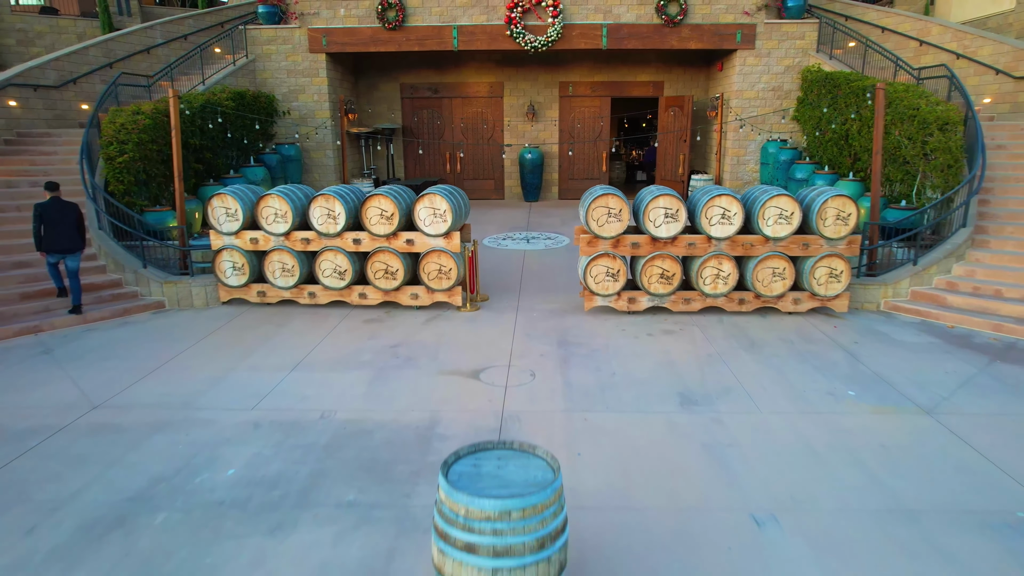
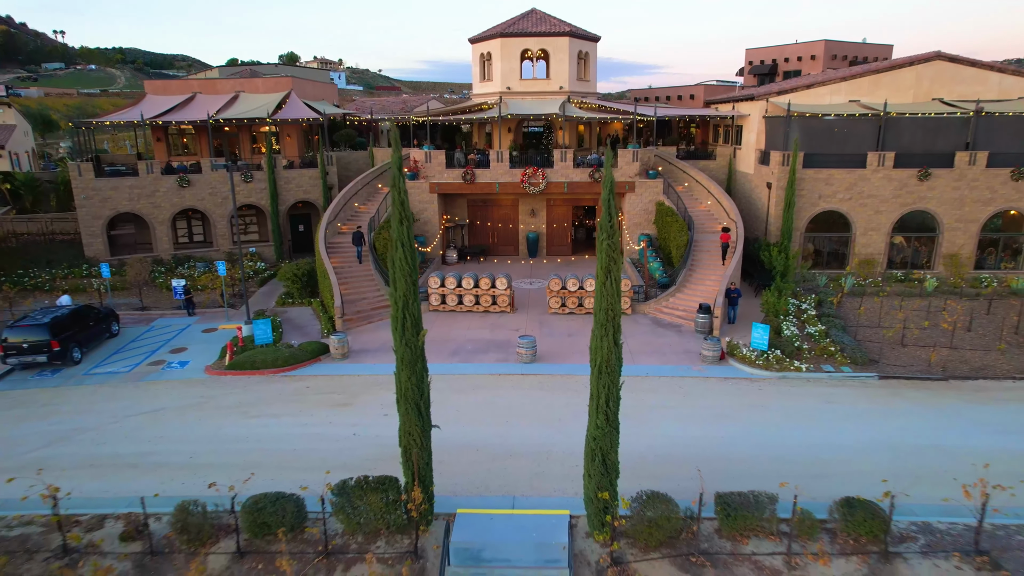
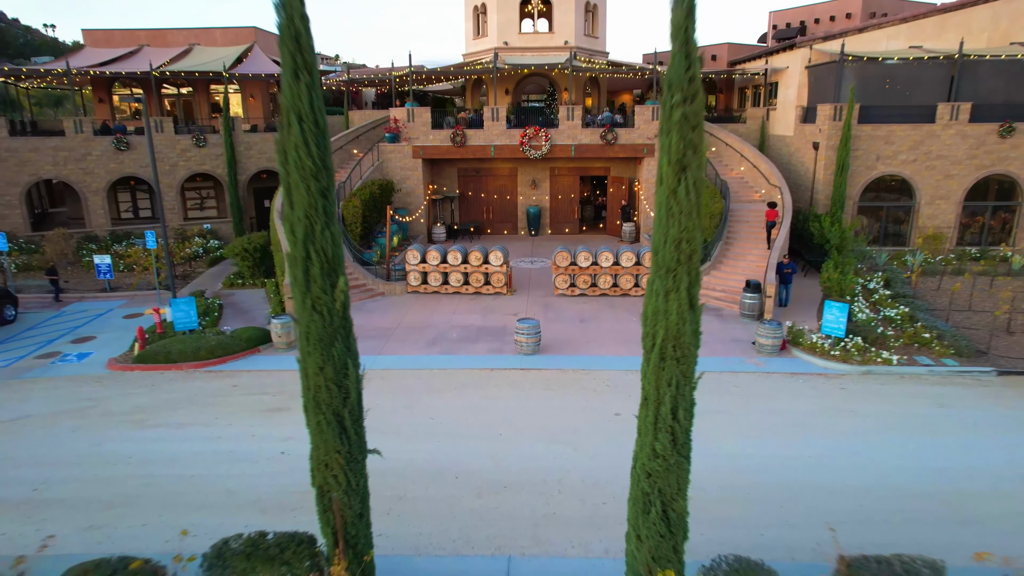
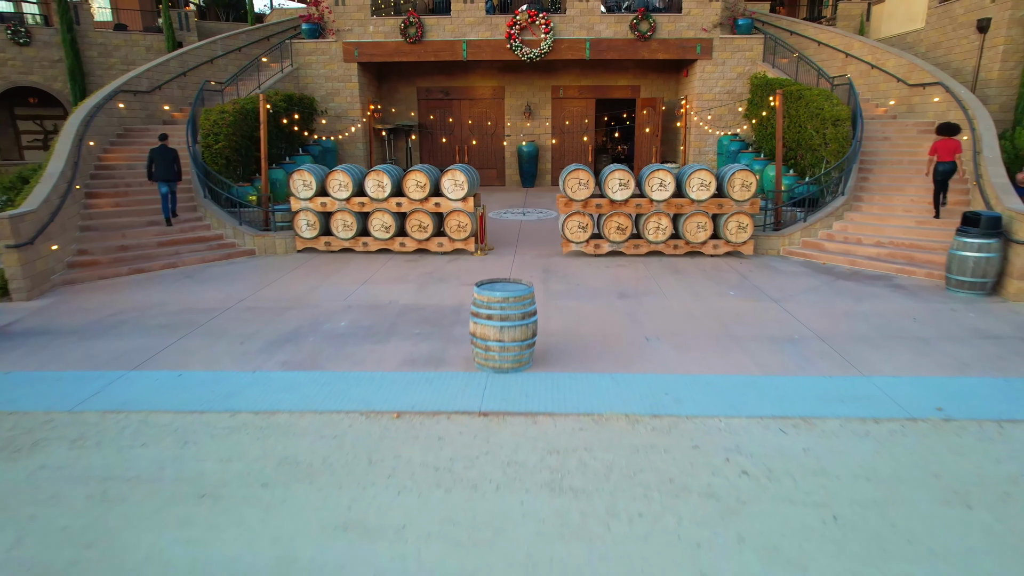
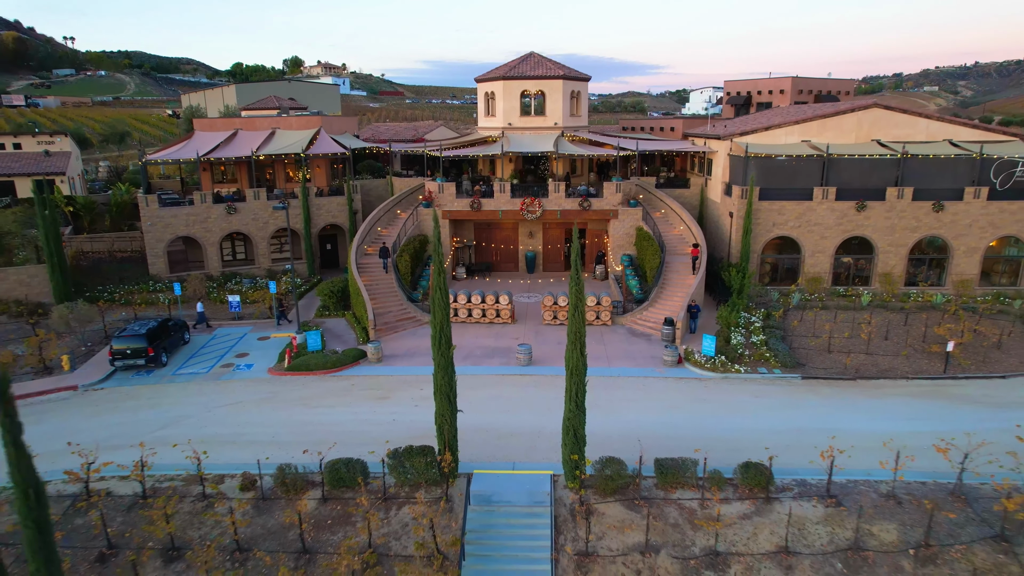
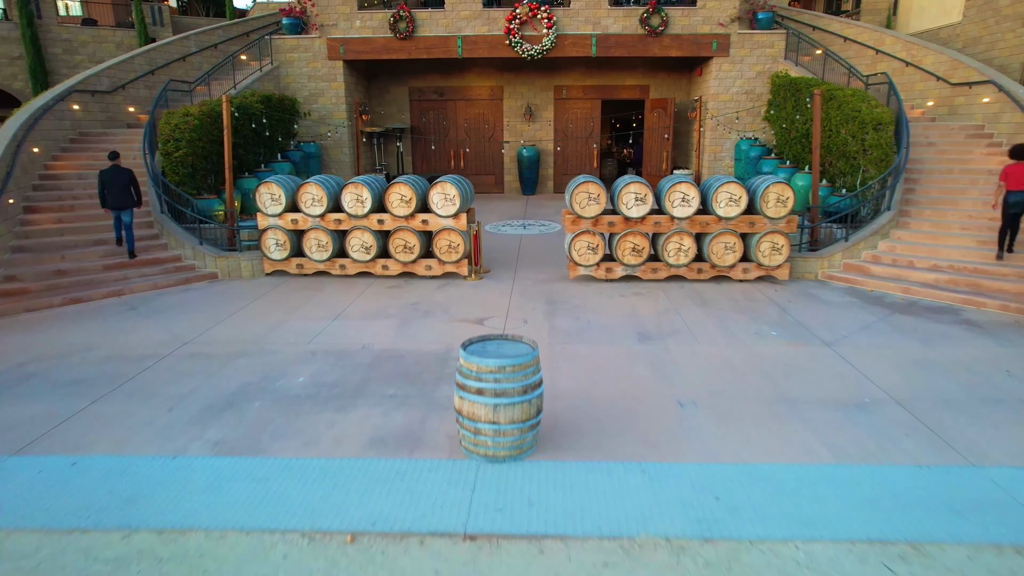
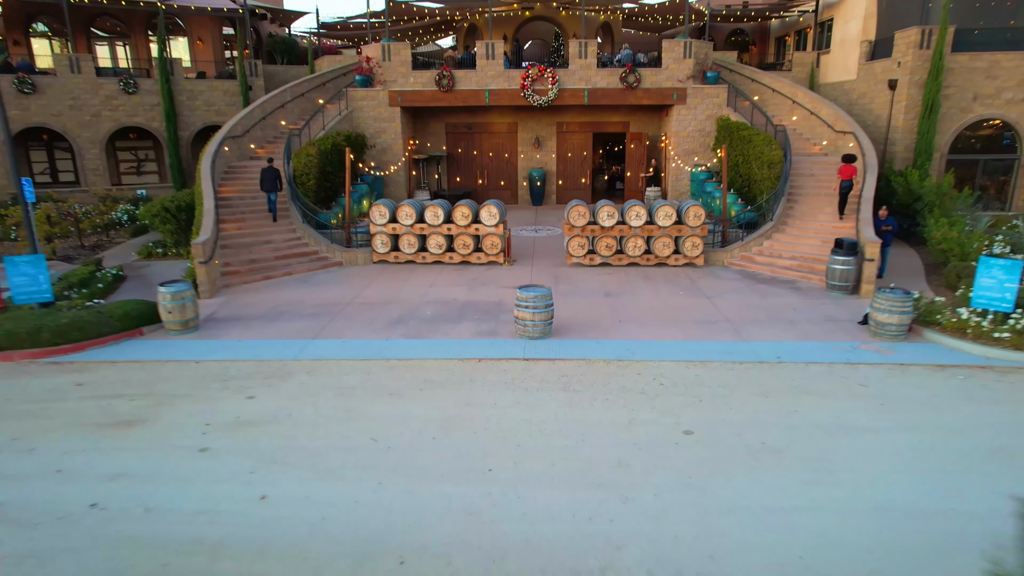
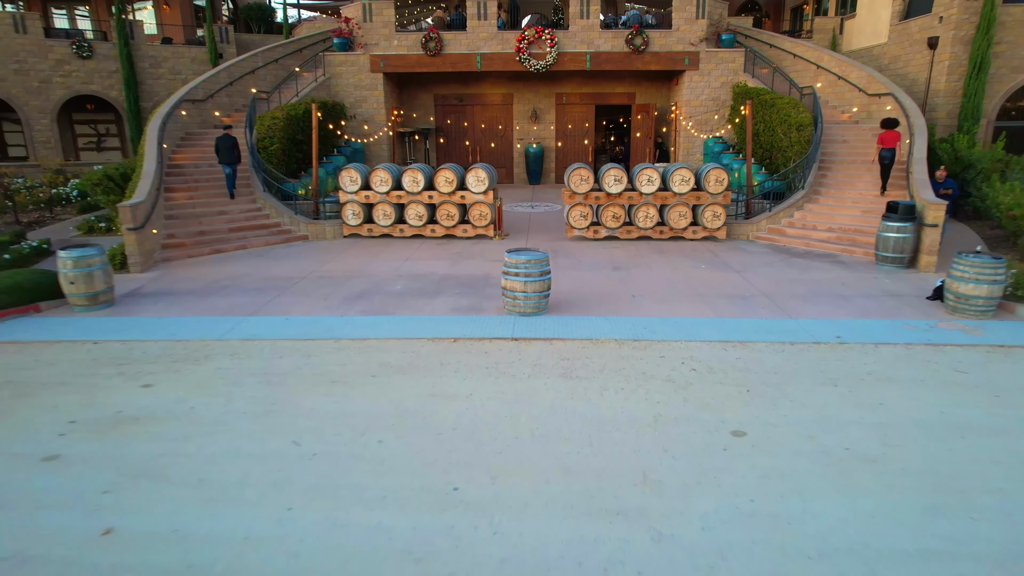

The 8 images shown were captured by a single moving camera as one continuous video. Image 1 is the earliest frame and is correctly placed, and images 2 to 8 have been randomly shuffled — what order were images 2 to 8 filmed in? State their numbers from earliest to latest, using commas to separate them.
6, 4, 8, 7, 3, 2, 5
